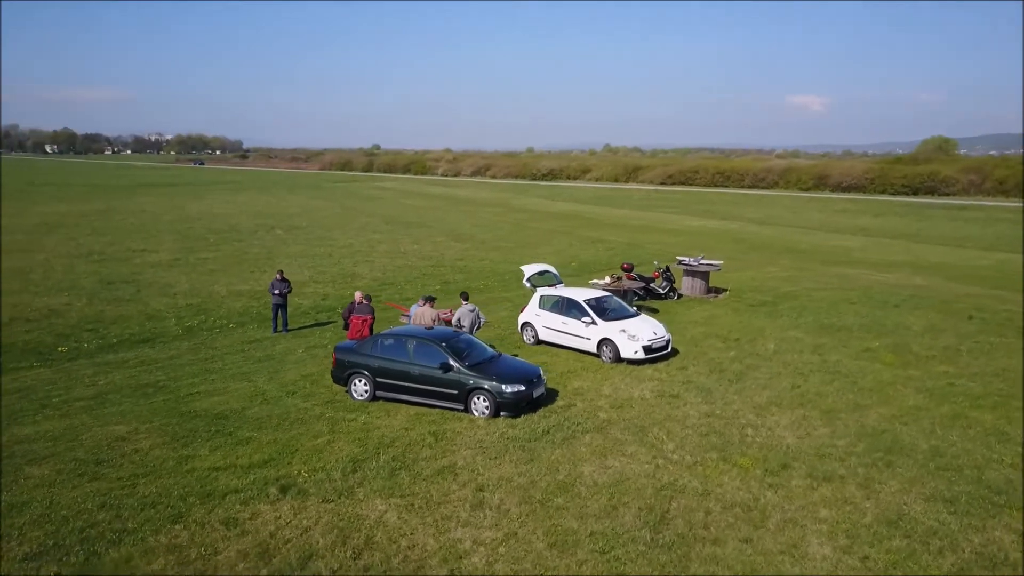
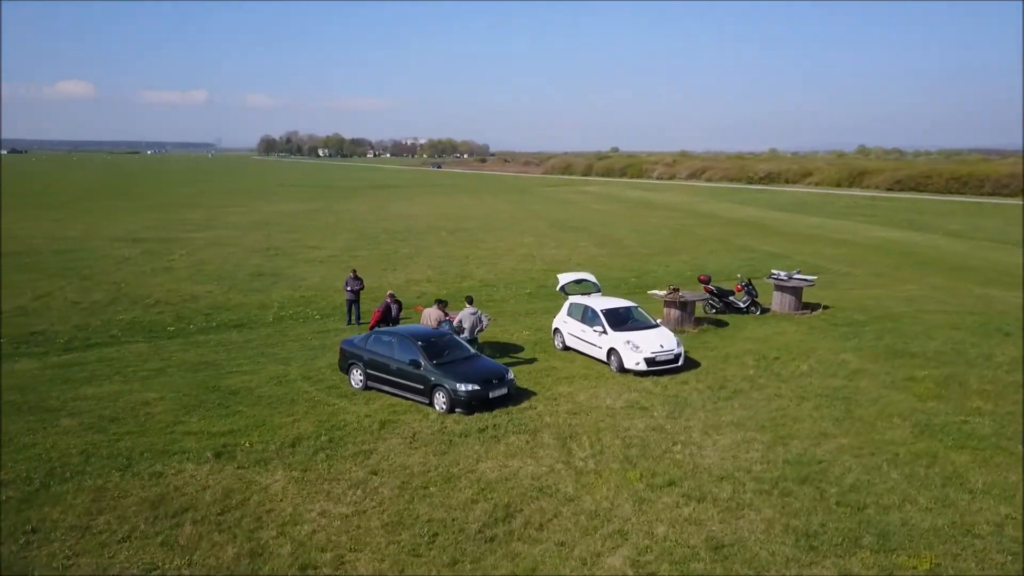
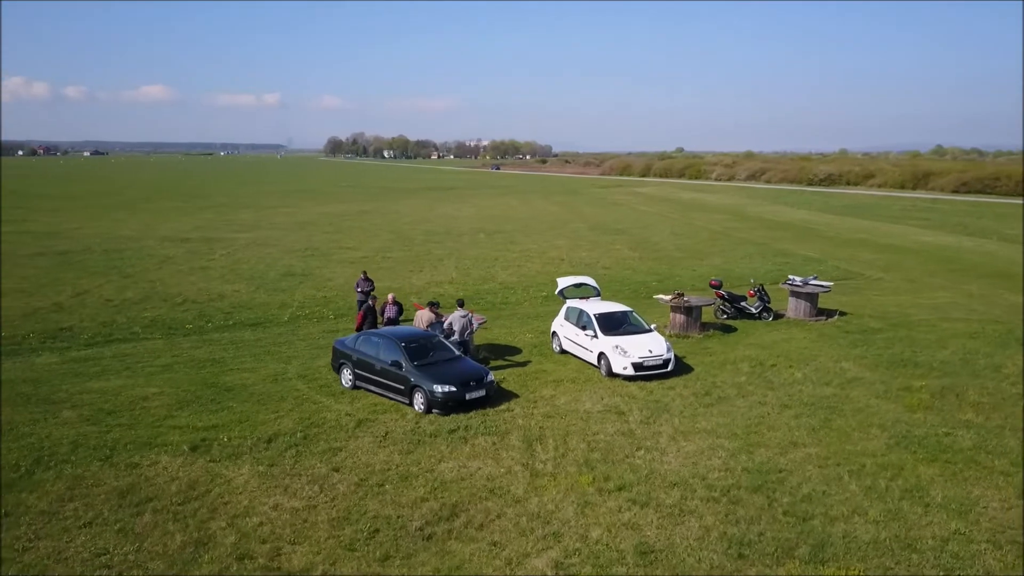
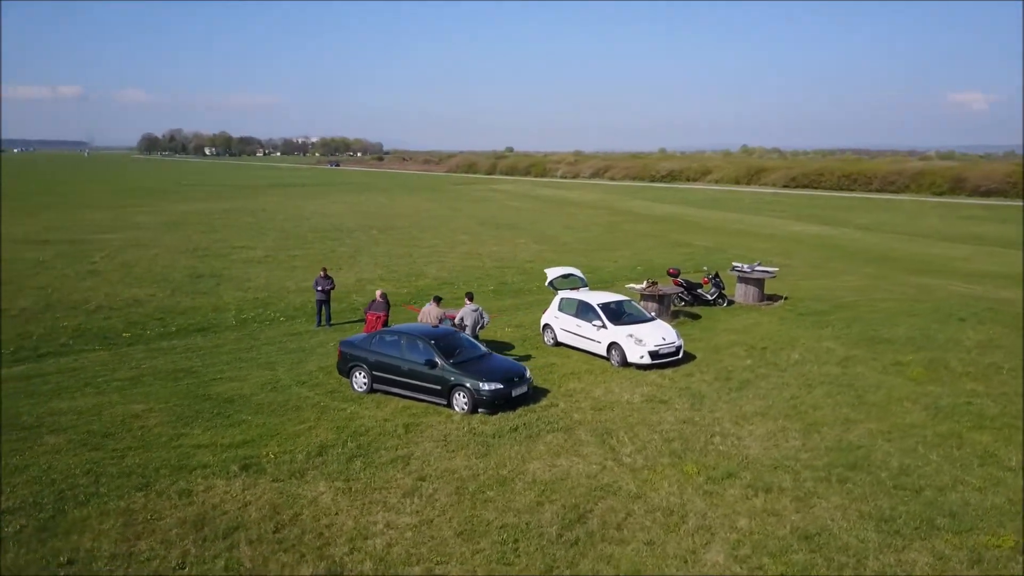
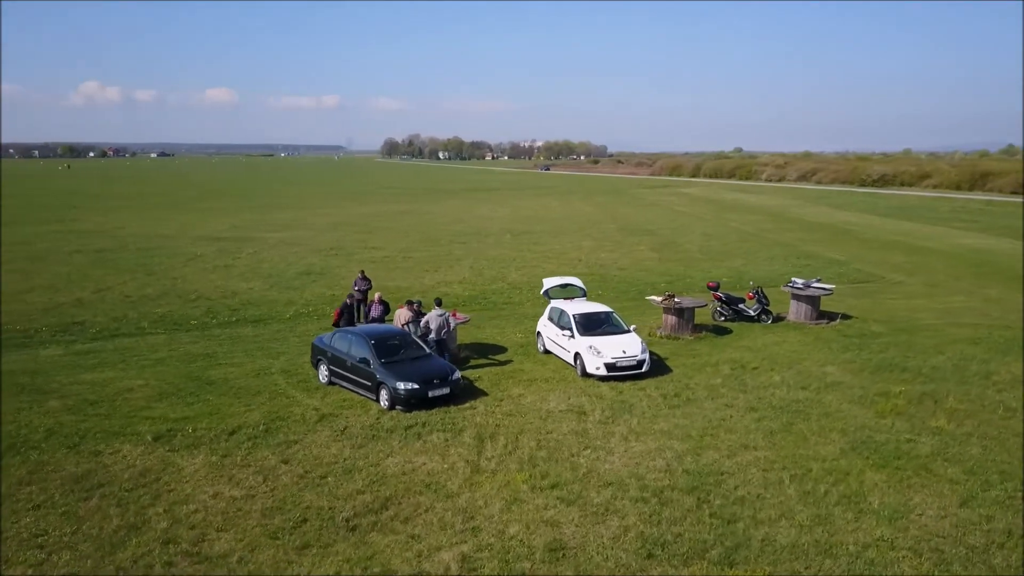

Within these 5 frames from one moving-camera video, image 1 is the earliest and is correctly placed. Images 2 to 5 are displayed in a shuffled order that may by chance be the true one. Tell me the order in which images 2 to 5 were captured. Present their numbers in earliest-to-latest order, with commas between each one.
4, 2, 3, 5
